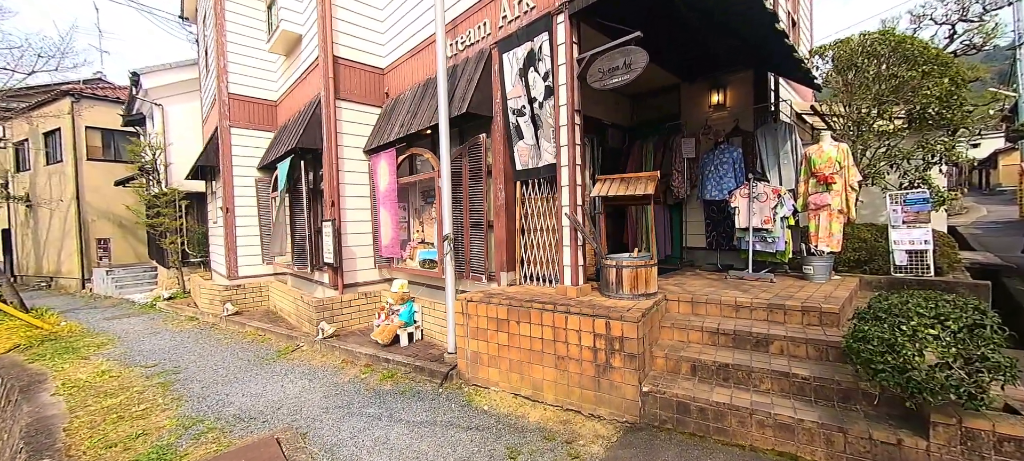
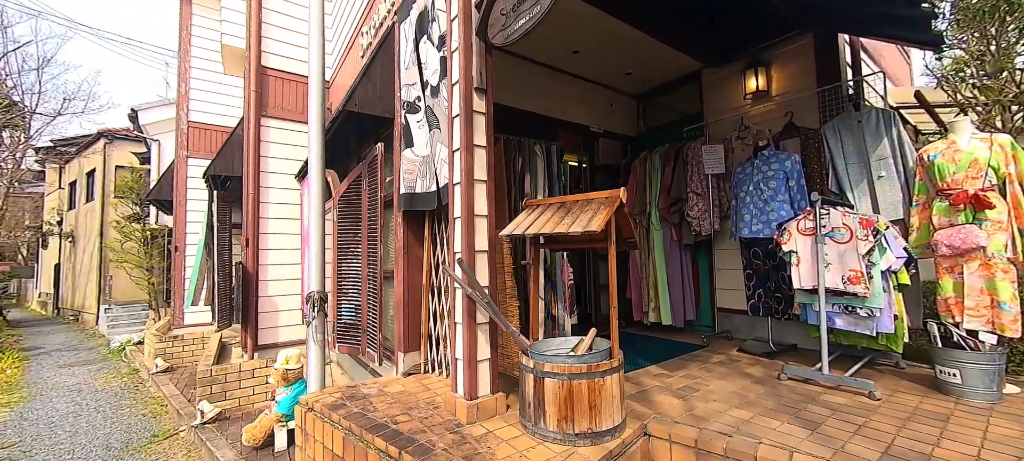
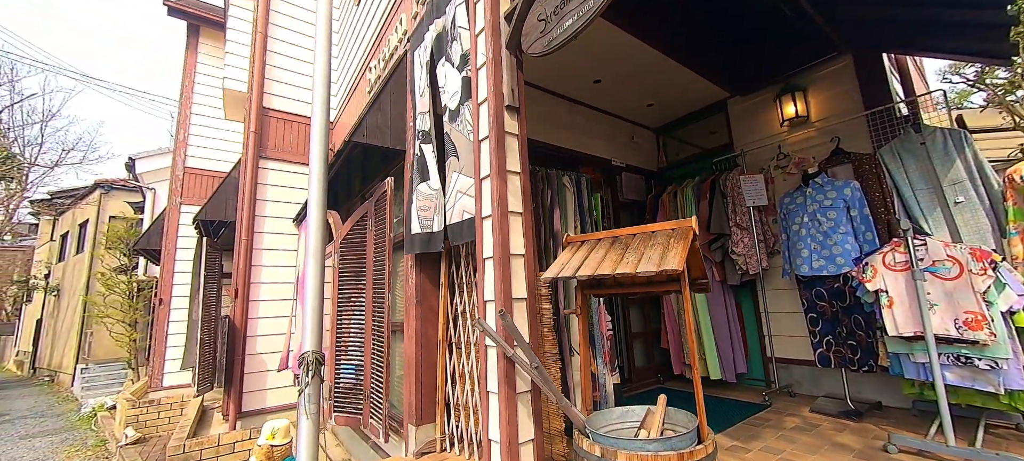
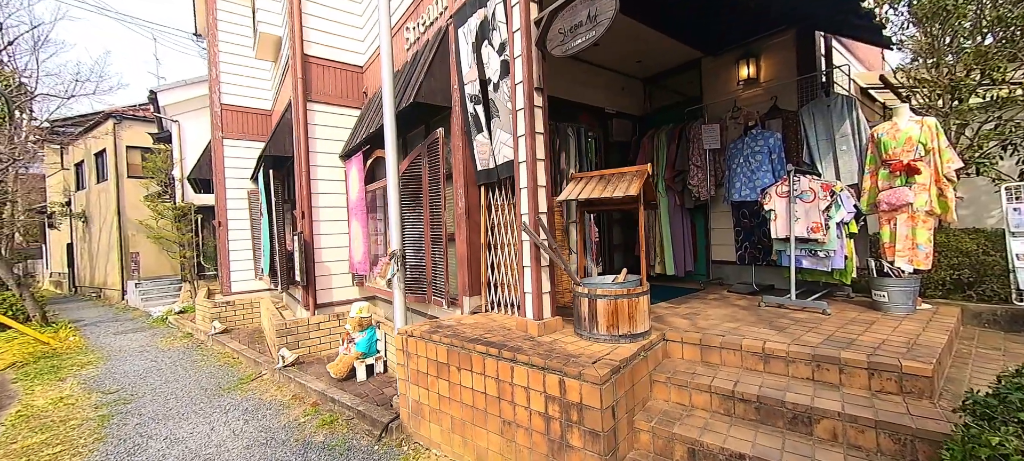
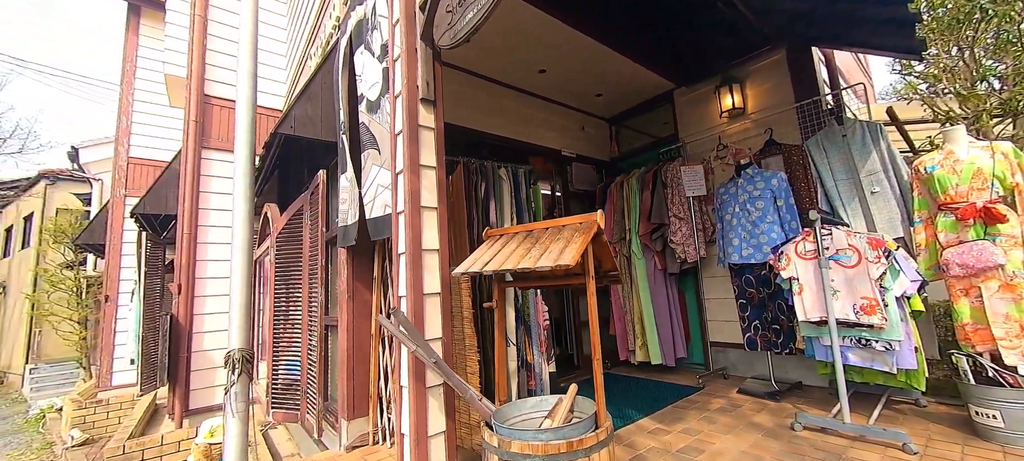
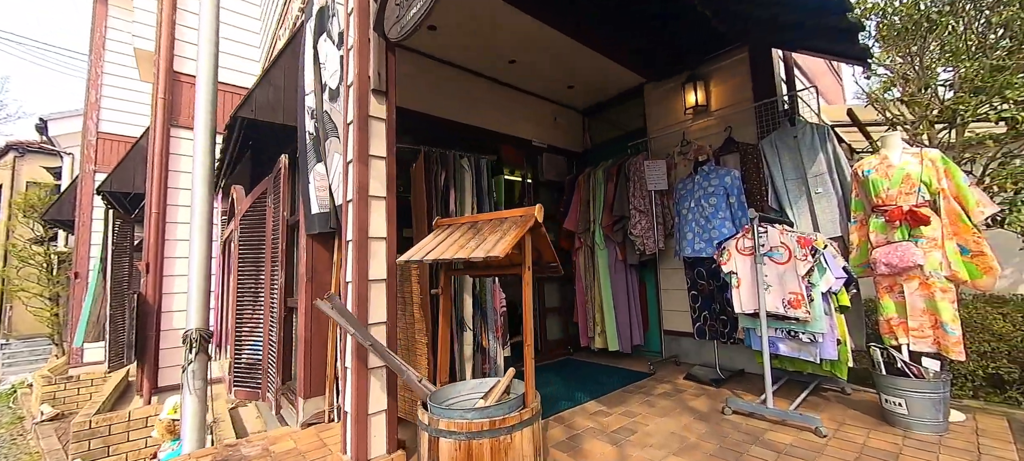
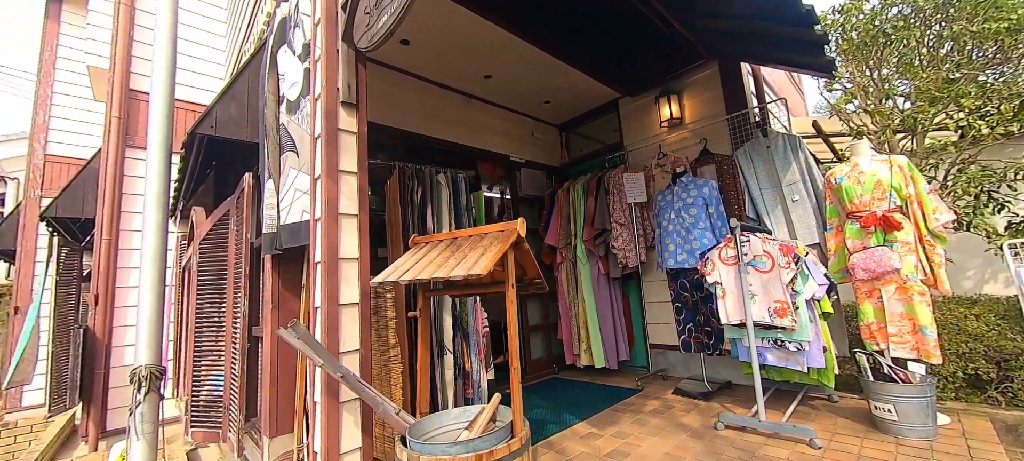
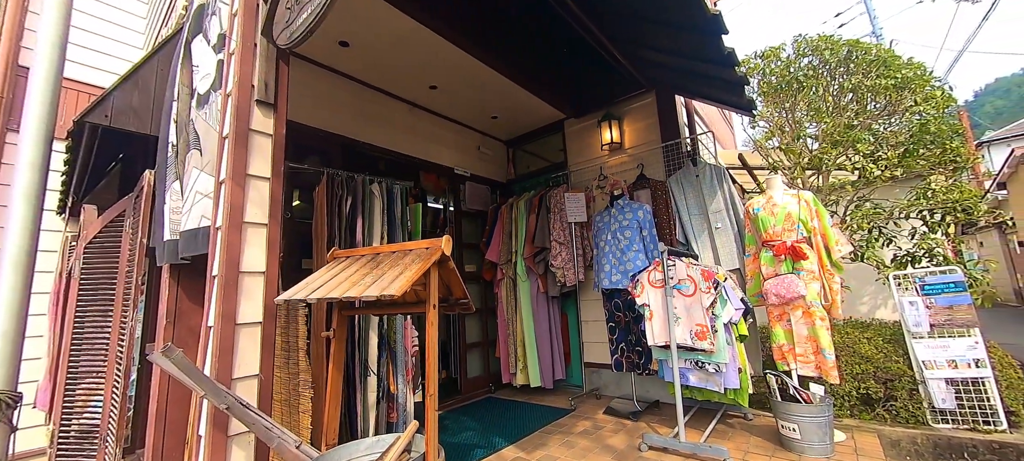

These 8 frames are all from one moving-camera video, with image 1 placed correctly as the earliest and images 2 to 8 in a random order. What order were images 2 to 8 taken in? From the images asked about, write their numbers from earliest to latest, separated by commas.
4, 2, 6, 8, 7, 5, 3
